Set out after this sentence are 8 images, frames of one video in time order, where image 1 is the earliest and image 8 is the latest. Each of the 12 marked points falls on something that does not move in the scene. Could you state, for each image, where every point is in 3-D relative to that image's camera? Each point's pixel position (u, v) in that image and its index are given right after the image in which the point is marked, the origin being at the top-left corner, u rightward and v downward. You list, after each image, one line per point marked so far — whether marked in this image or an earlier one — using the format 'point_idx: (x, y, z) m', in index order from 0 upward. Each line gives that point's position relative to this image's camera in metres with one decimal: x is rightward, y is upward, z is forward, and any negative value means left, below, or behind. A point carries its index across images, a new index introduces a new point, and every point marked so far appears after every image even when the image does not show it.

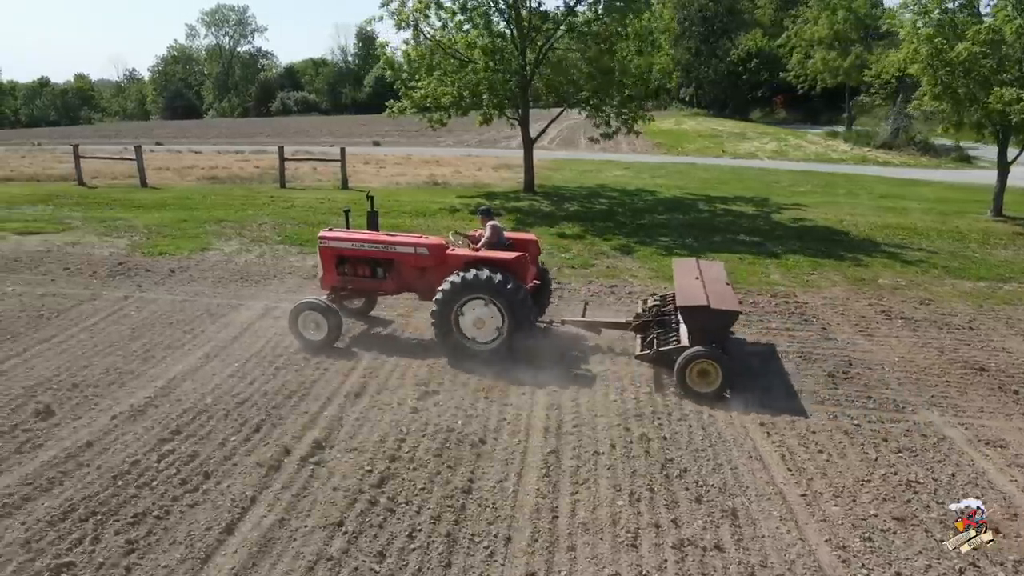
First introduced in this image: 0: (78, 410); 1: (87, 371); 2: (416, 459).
0: (-3.9, -1.1, +6.6) m
1: (-4.3, -0.8, +7.4) m
2: (-0.7, -1.3, +5.7) m
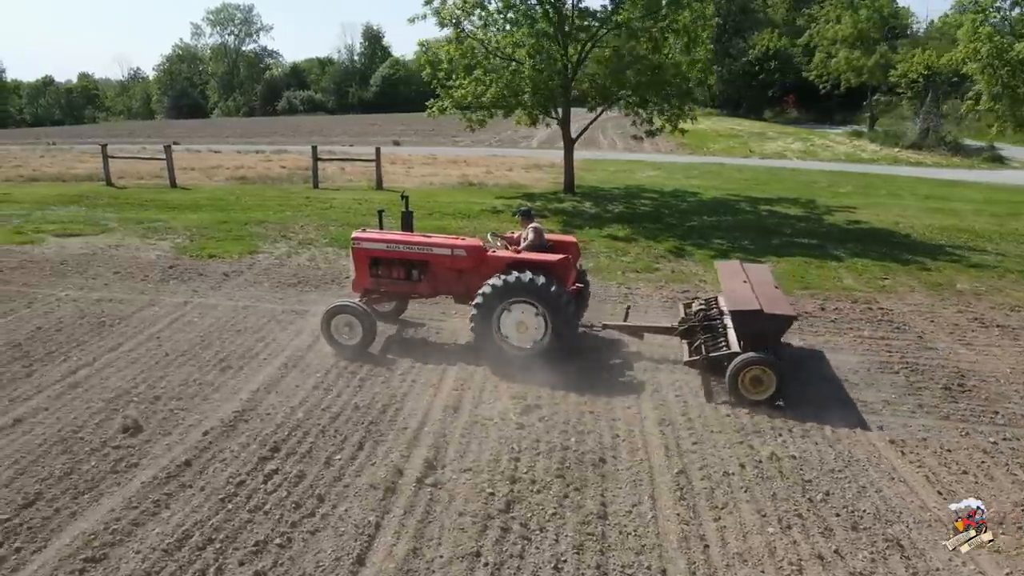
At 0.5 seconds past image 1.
0: (-2.9, -1.2, +6.2) m
1: (-3.4, -0.9, +7.1) m
2: (+0.2, -1.4, +5.4) m
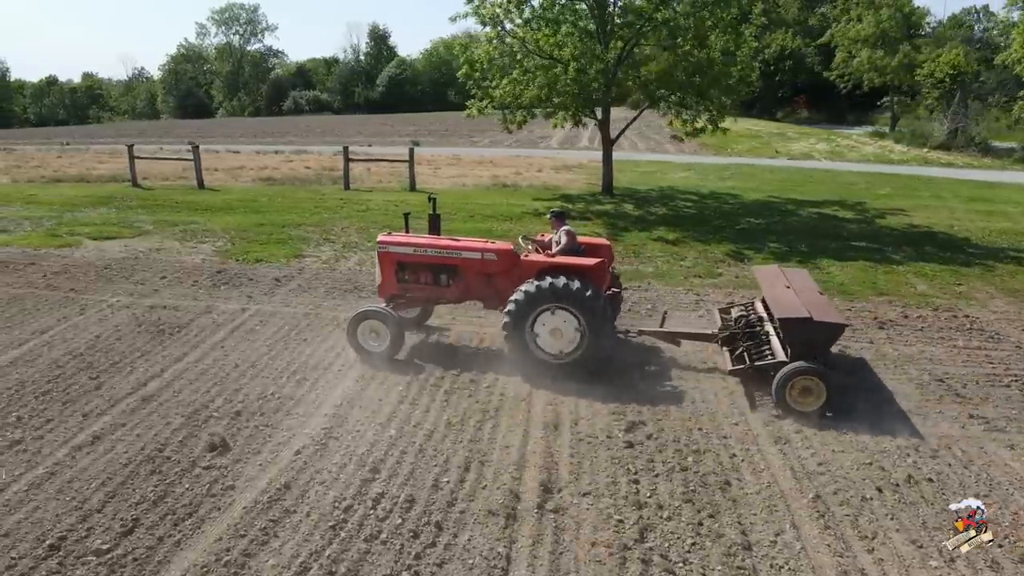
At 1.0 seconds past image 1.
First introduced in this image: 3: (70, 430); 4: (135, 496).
0: (-2.1, -1.2, +5.9) m
1: (-2.5, -1.0, +6.8) m
2: (+1.1, -1.5, +5.0) m
3: (-3.7, -1.2, +6.1) m
4: (-2.7, -1.5, +5.2) m
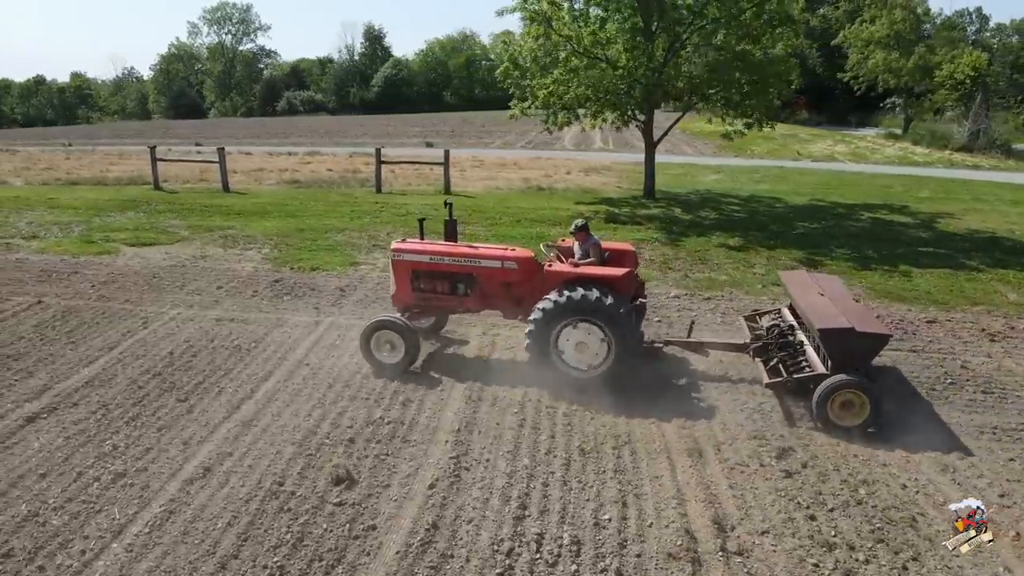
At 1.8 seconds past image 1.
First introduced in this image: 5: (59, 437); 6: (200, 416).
0: (-1.0, -1.4, +5.4) m
1: (-1.4, -1.1, +6.3) m
2: (+2.2, -1.6, +4.6) m
3: (-2.6, -1.3, +5.6) m
4: (-1.5, -1.6, +4.7) m
5: (-3.7, -1.2, +5.9) m
6: (-2.7, -1.1, +6.3) m
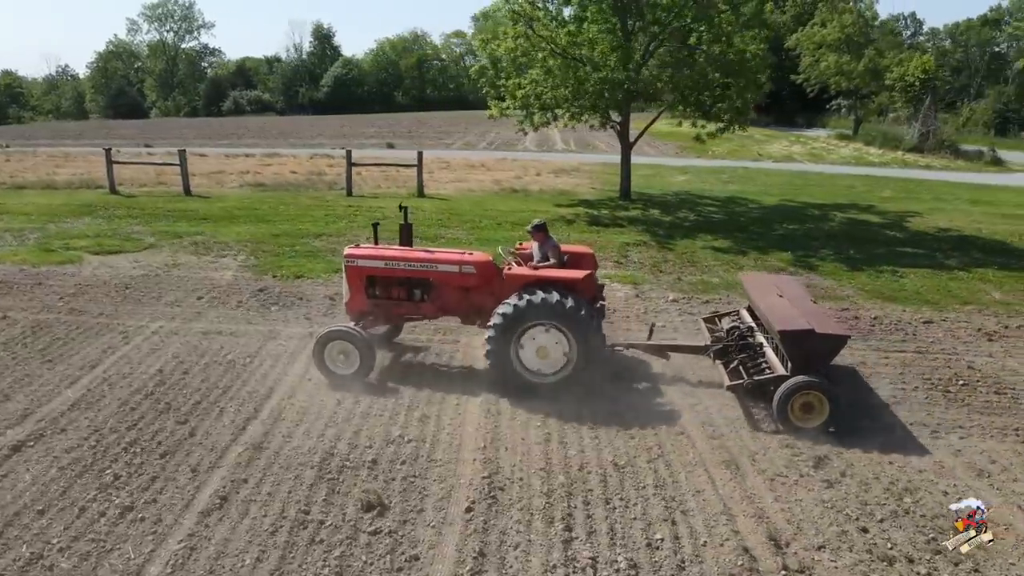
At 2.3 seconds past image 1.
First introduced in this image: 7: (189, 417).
0: (-0.7, -1.5, +5.1) m
1: (-1.2, -1.2, +6.0) m
2: (+2.5, -1.7, +4.5) m
3: (-2.3, -1.4, +5.2) m
4: (-1.2, -1.7, +4.3) m
5: (-3.4, -1.3, +5.5) m
6: (-2.5, -1.2, +5.9) m
7: (-2.8, -1.1, +6.3) m
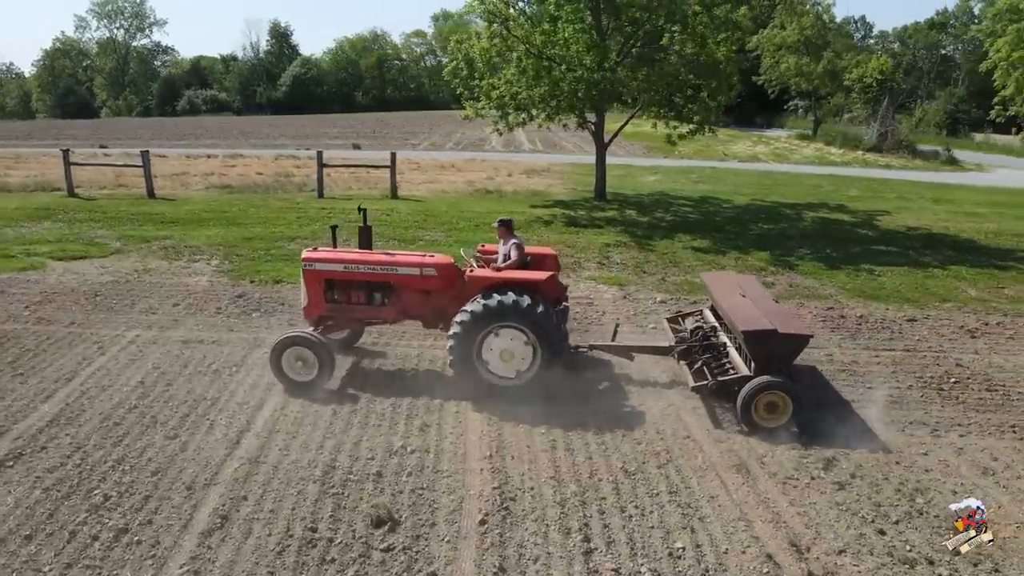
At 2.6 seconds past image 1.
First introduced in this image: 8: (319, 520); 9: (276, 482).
0: (-0.6, -1.5, +5.0) m
1: (-1.1, -1.3, +5.8) m
2: (+2.6, -1.7, +4.5) m
3: (-2.2, -1.5, +4.9) m
4: (-1.1, -1.7, +4.1) m
5: (-3.3, -1.4, +5.2) m
6: (-2.4, -1.3, +5.7) m
7: (-2.7, -1.2, +6.0) m
8: (-1.3, -1.5, +4.9) m
9: (-1.7, -1.4, +5.3) m
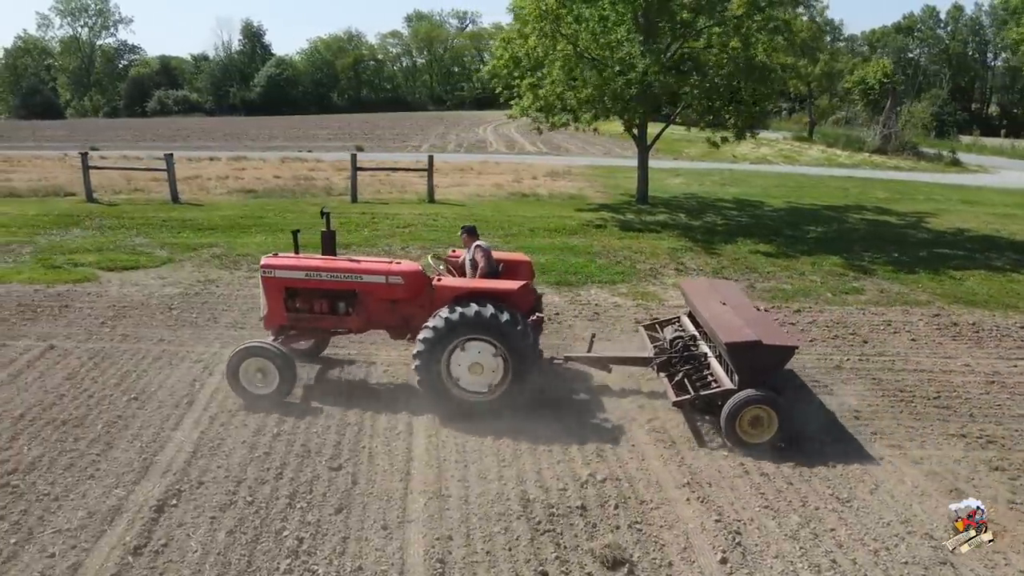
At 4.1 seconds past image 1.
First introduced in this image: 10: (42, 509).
0: (+0.9, -1.6, +4.6) m
1: (+0.3, -1.4, +5.3) m
2: (+4.1, -1.8, +4.3) m
3: (-0.7, -1.6, +4.5) m
4: (+0.4, -1.9, +3.7) m
5: (-1.9, -1.6, +4.6) m
6: (-1.0, -1.4, +5.2) m
7: (-1.3, -1.3, +5.5) m
8: (+0.2, -1.7, +4.4) m
9: (-0.2, -1.5, +4.9) m
10: (-3.1, -1.5, +4.9) m
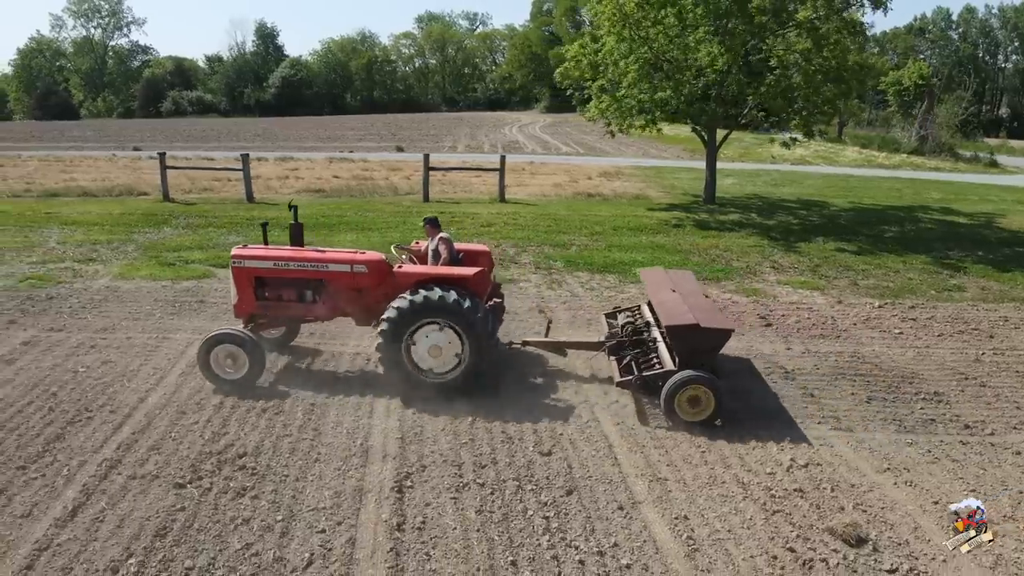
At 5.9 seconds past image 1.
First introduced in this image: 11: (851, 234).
0: (+2.4, -1.6, +4.8) m
1: (+1.9, -1.3, +5.6) m
2: (+5.7, -1.7, +4.5) m
3: (+0.8, -1.6, +4.7) m
4: (+2.0, -1.8, +4.0) m
5: (-0.3, -1.5, +4.9) m
6: (+0.6, -1.4, +5.4) m
7: (+0.3, -1.3, +5.8) m
8: (+1.8, -1.6, +4.7) m
9: (+1.3, -1.5, +5.1) m
10: (-1.6, -1.4, +5.1) m
11: (+6.7, +1.1, +14.6) m
